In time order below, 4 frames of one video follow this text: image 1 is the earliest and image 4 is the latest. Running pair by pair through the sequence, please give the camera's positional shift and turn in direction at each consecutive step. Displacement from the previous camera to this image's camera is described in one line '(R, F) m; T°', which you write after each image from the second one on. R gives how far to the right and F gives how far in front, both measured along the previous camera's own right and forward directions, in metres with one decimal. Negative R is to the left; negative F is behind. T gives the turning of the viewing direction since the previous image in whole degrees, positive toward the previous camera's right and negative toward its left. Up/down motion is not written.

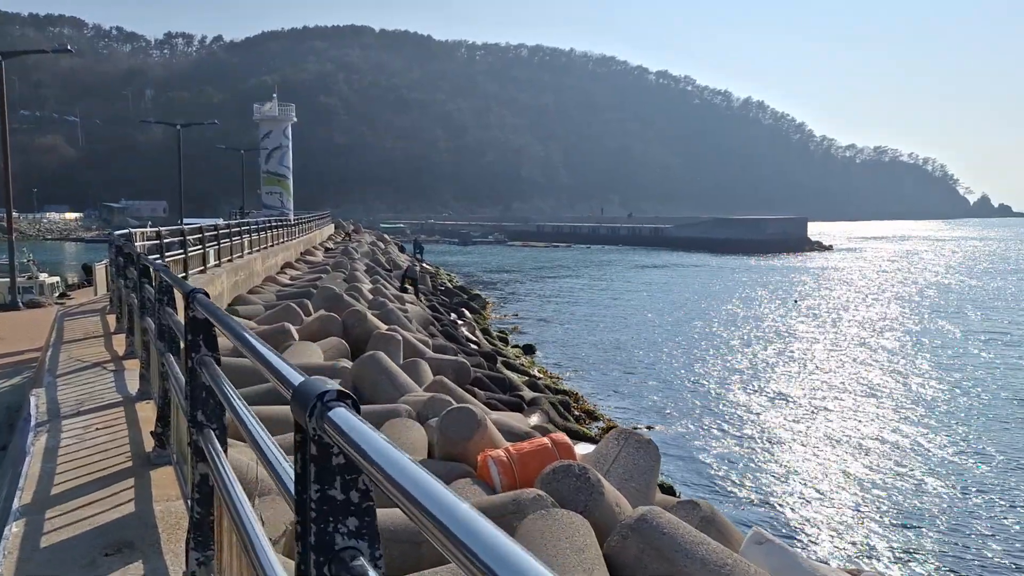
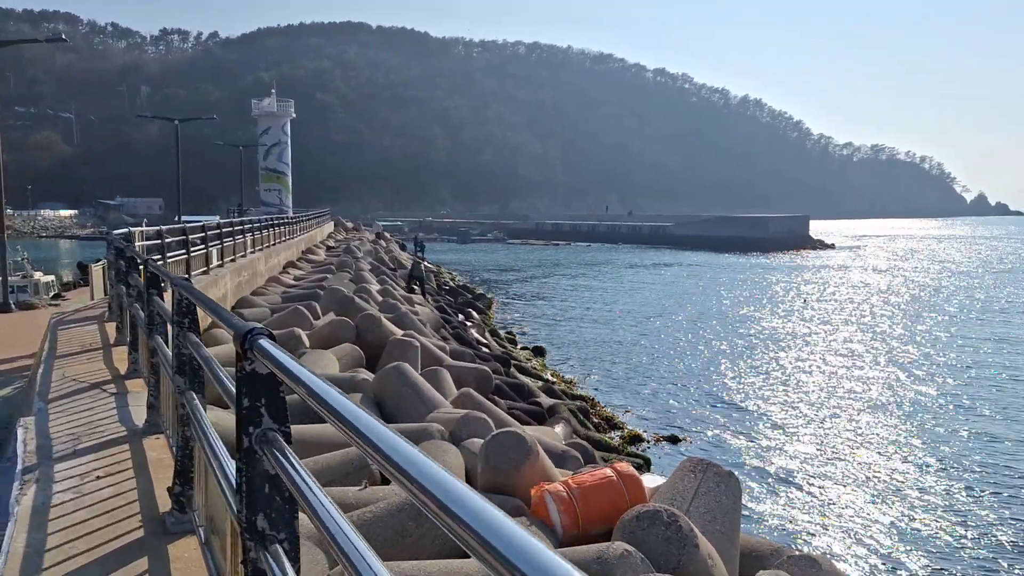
(-0.3, +0.7) m; 0°
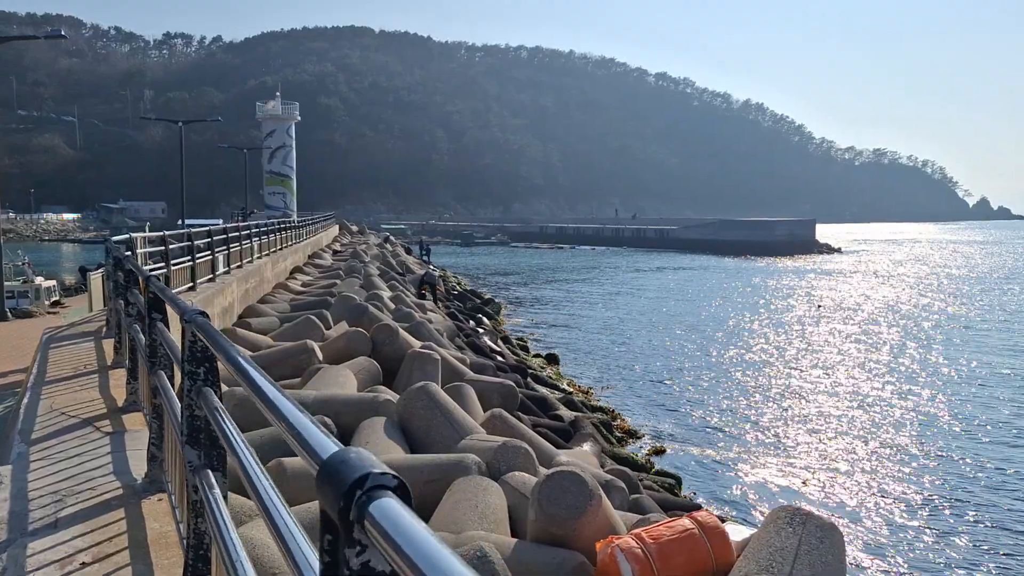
(-0.3, +0.7) m; 0°
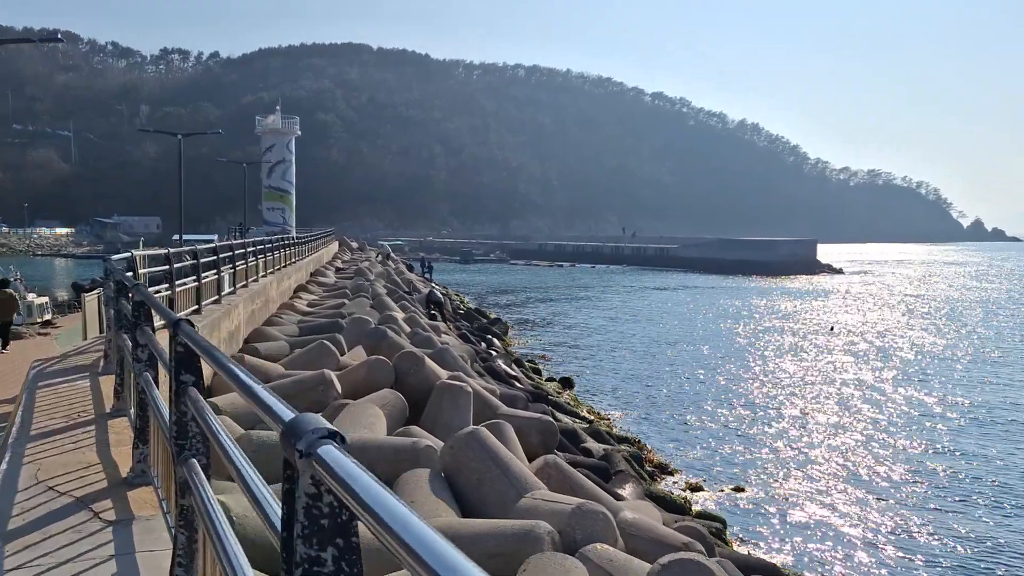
(-0.5, +0.9) m; 0°
